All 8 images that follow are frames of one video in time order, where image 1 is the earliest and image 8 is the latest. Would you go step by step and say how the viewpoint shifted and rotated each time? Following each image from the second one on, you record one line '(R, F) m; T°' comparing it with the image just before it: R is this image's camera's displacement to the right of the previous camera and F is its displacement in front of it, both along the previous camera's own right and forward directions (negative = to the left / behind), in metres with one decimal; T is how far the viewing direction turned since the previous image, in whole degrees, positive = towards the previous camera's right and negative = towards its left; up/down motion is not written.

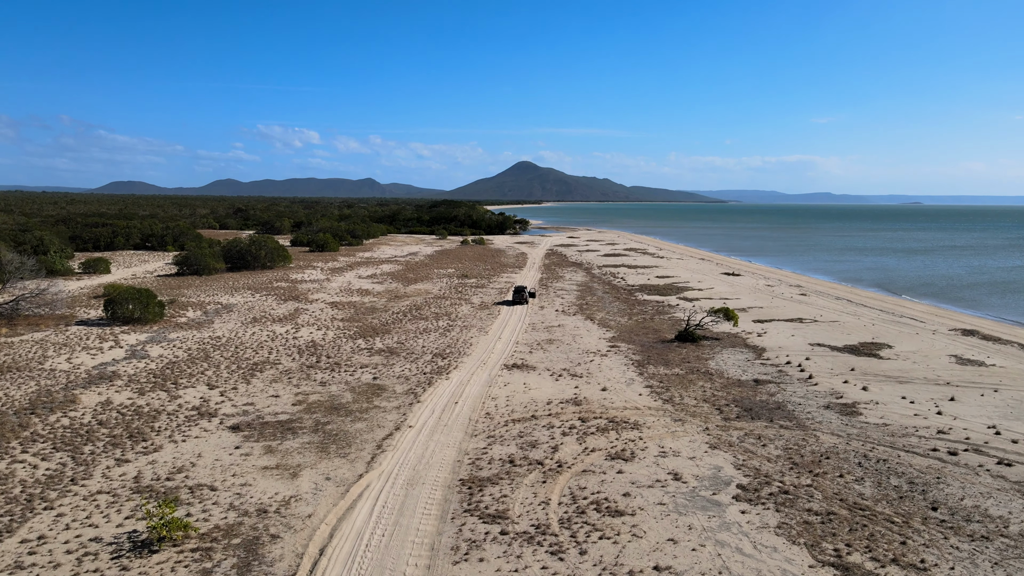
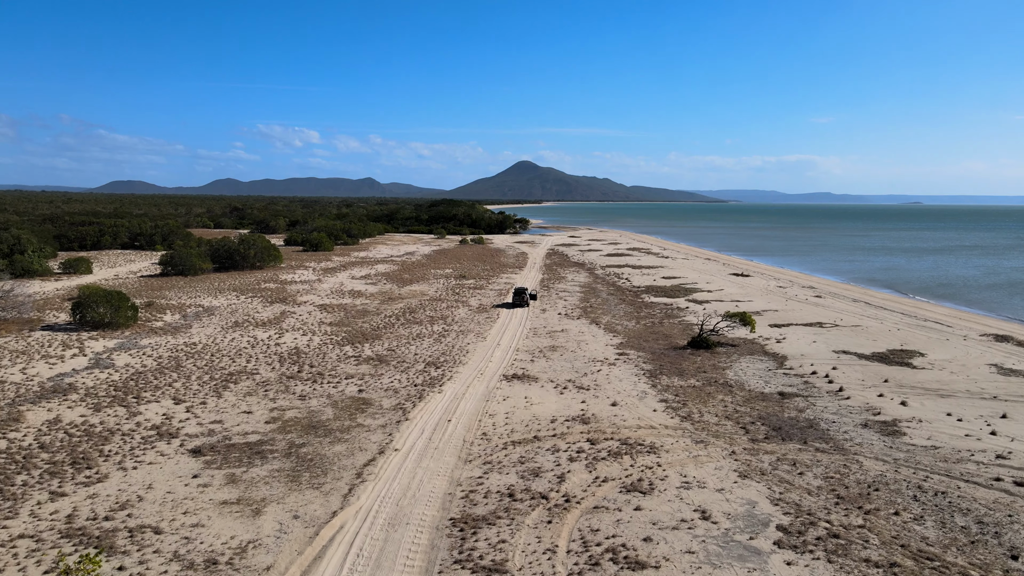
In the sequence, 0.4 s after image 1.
(0.0, +1.6) m; 0°
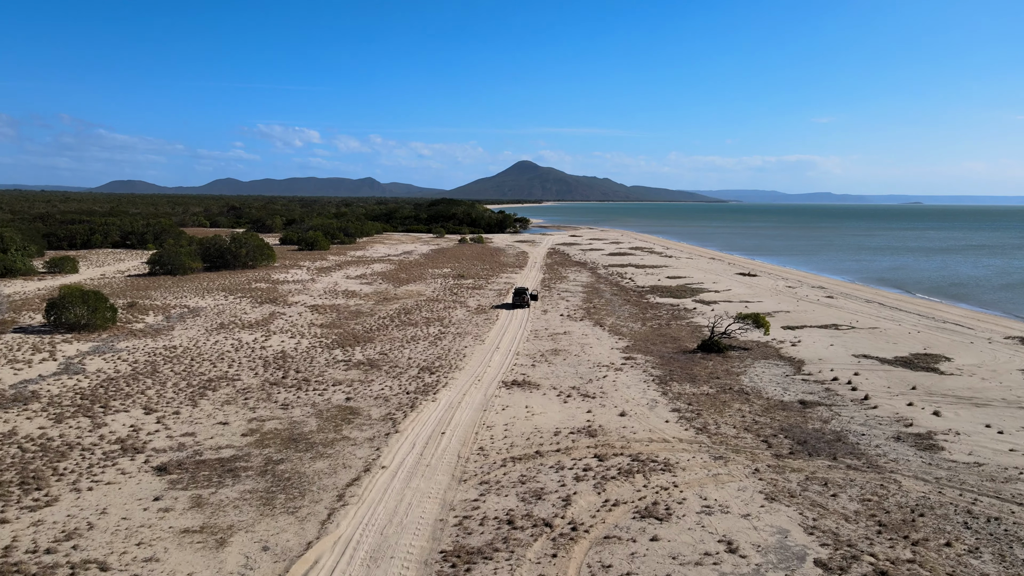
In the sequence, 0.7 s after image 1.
(0.0, +1.1) m; 0°
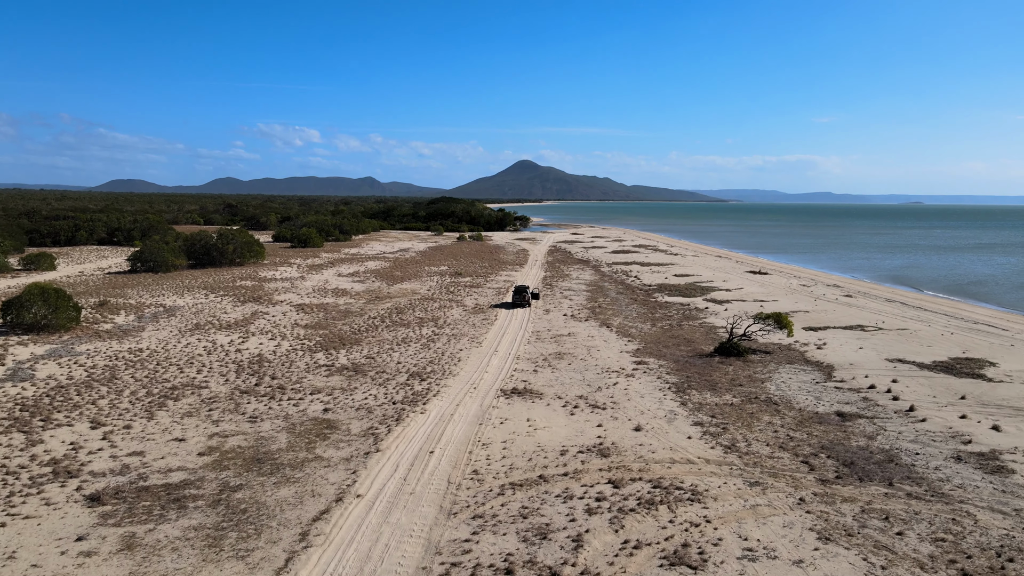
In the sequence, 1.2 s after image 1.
(0.0, +1.6) m; 0°
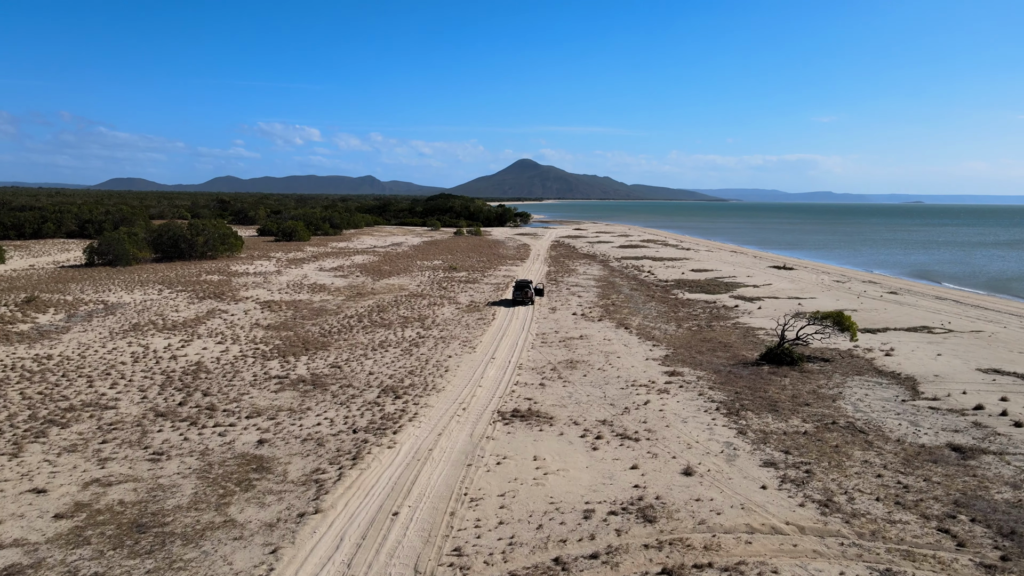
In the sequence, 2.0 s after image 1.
(0.0, +3.2) m; 0°
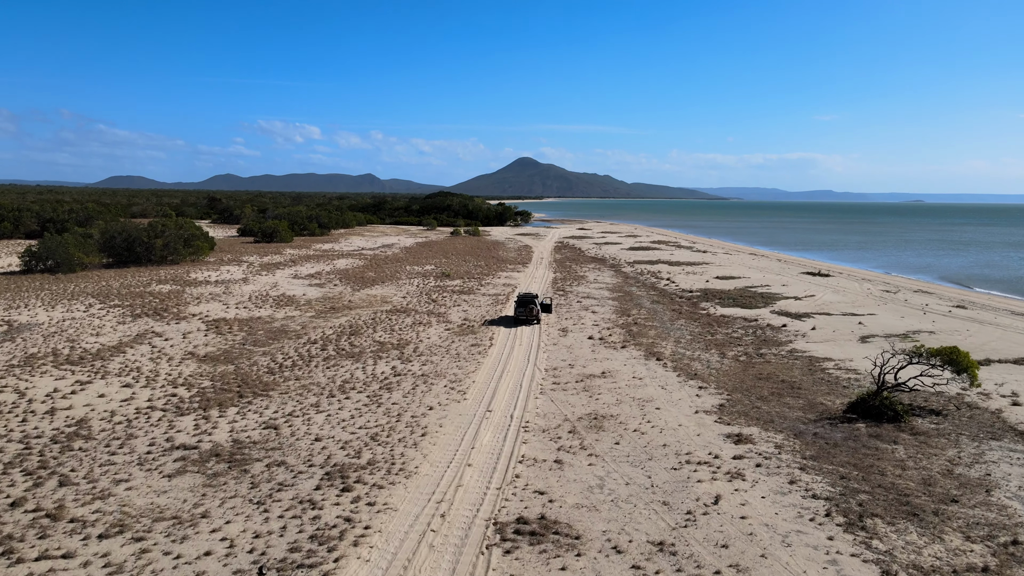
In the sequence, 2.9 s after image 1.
(0.0, +3.6) m; 0°
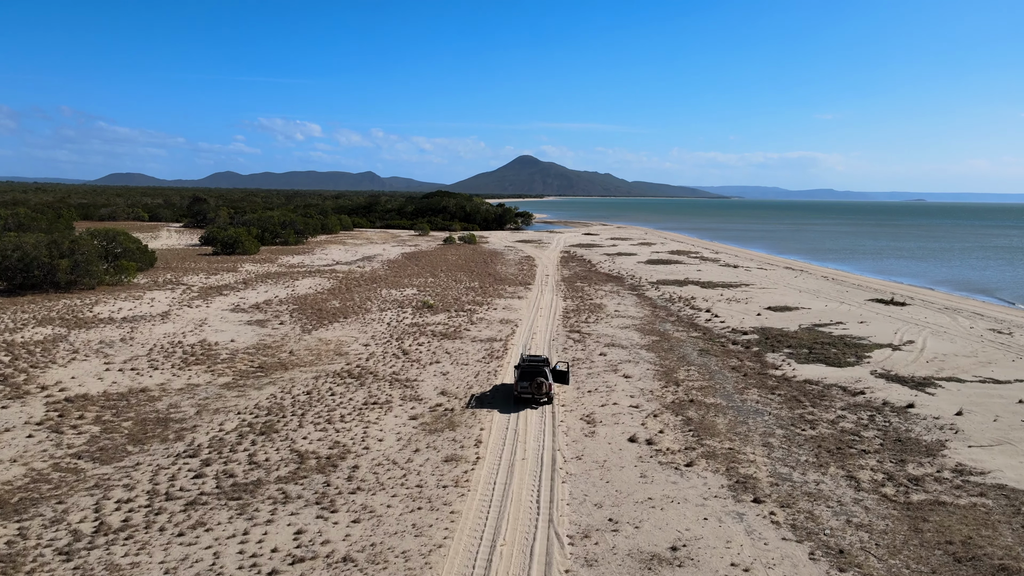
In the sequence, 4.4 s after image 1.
(0.0, +5.7) m; 0°
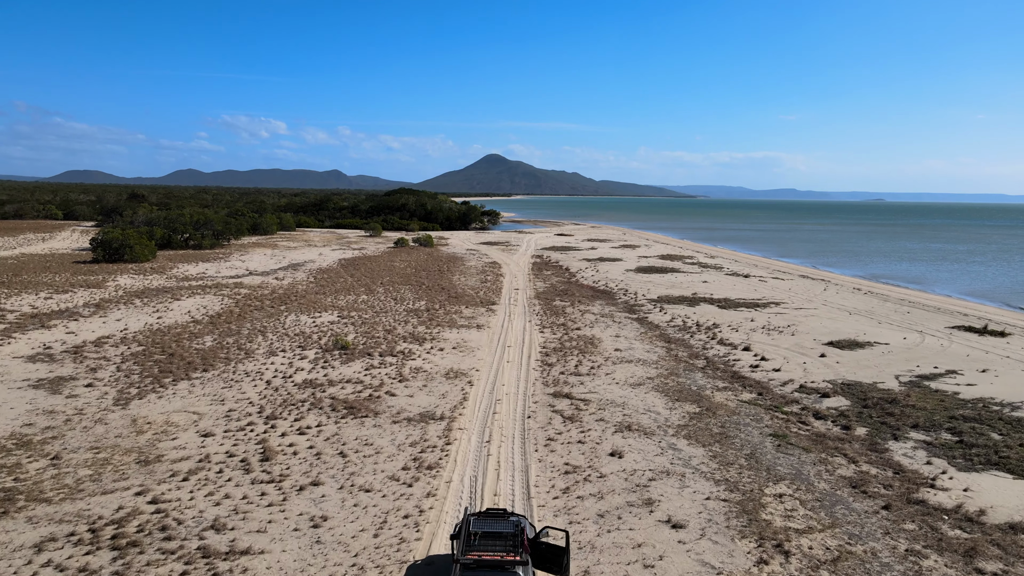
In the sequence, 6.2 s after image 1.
(+0.3, +6.9) m; +3°
